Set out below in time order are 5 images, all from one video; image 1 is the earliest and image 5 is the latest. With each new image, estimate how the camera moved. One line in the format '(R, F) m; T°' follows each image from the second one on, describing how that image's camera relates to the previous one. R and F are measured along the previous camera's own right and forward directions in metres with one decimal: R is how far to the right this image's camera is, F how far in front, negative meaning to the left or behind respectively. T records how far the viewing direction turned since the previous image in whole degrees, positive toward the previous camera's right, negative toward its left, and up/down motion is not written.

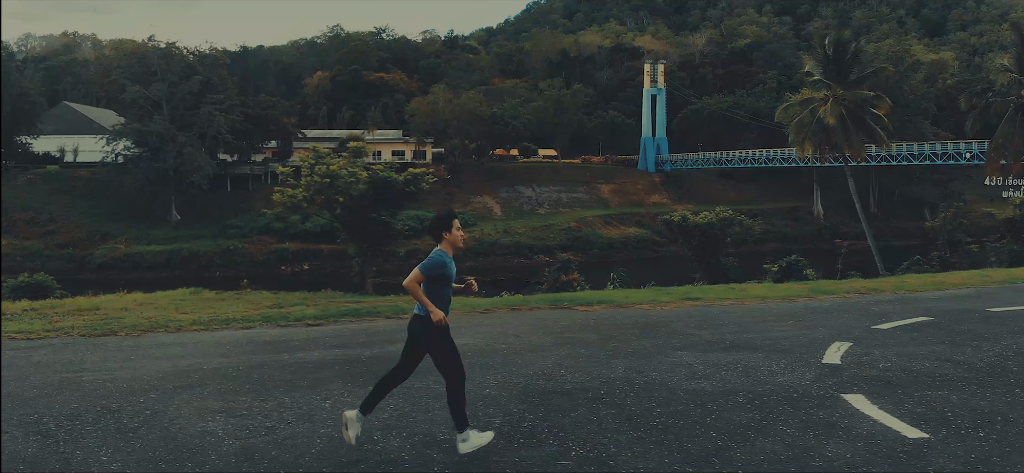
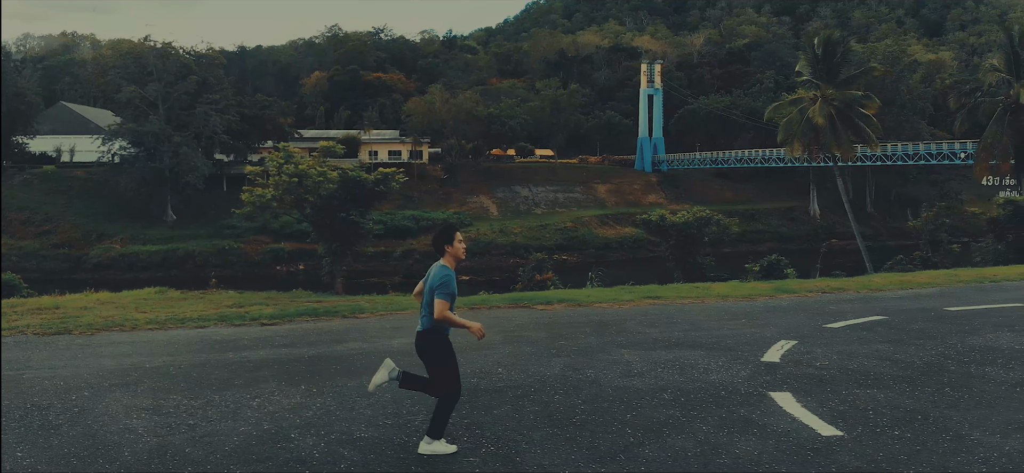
(+0.7, 0.0) m; 0°
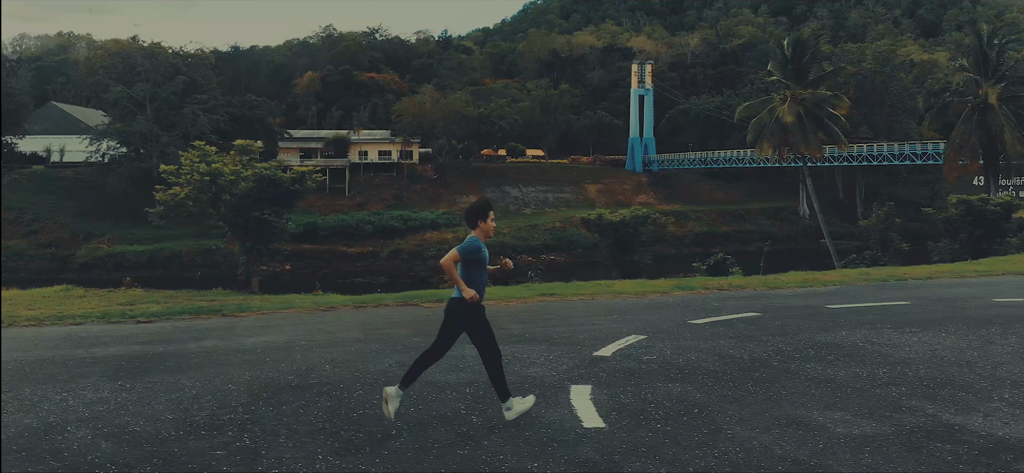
(+2.0, 0.0) m; 0°
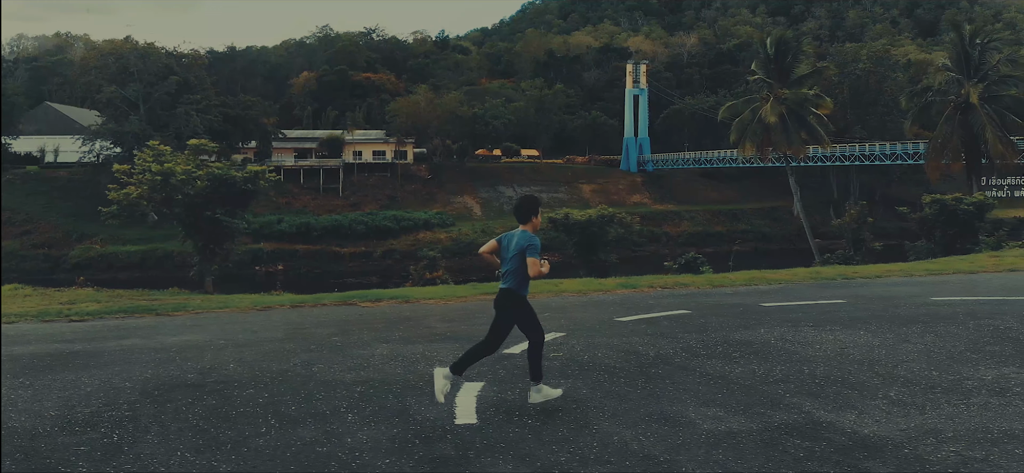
(+1.1, 0.0) m; 0°
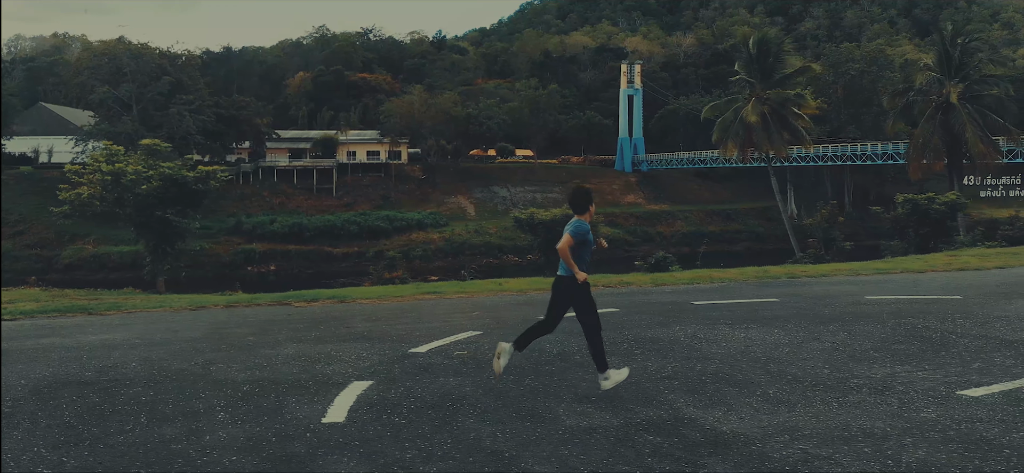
(+1.2, -0.1) m; 0°
